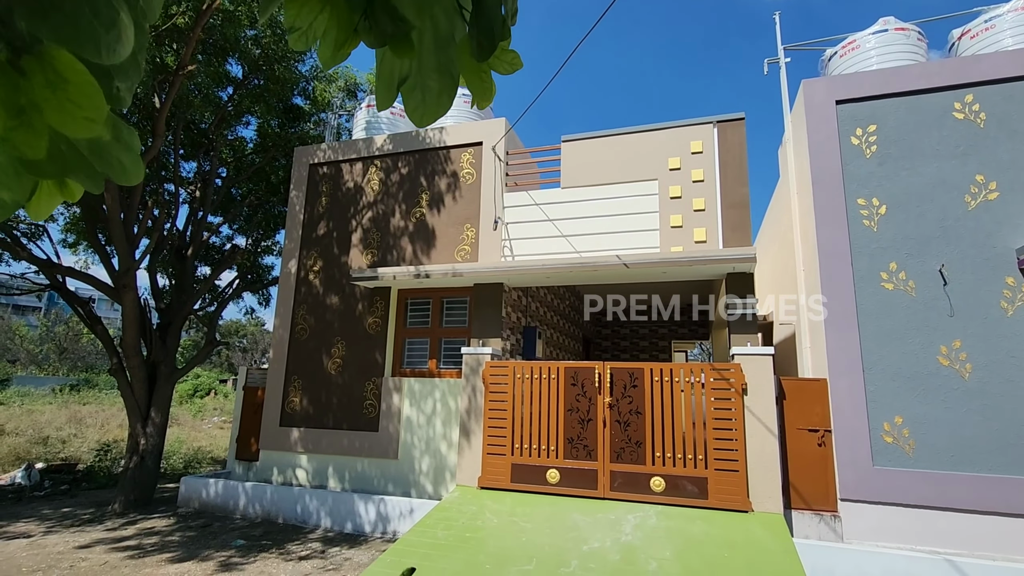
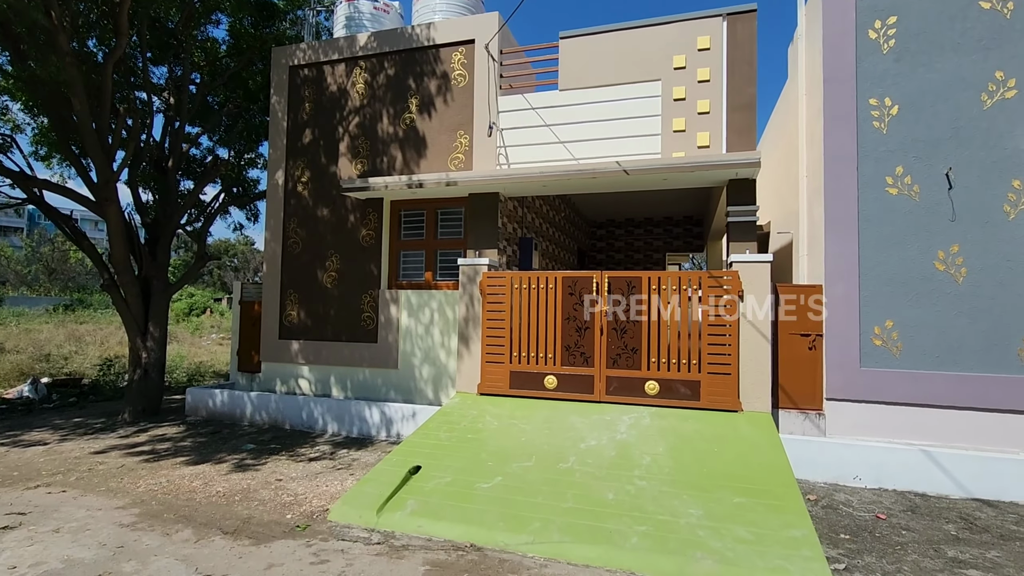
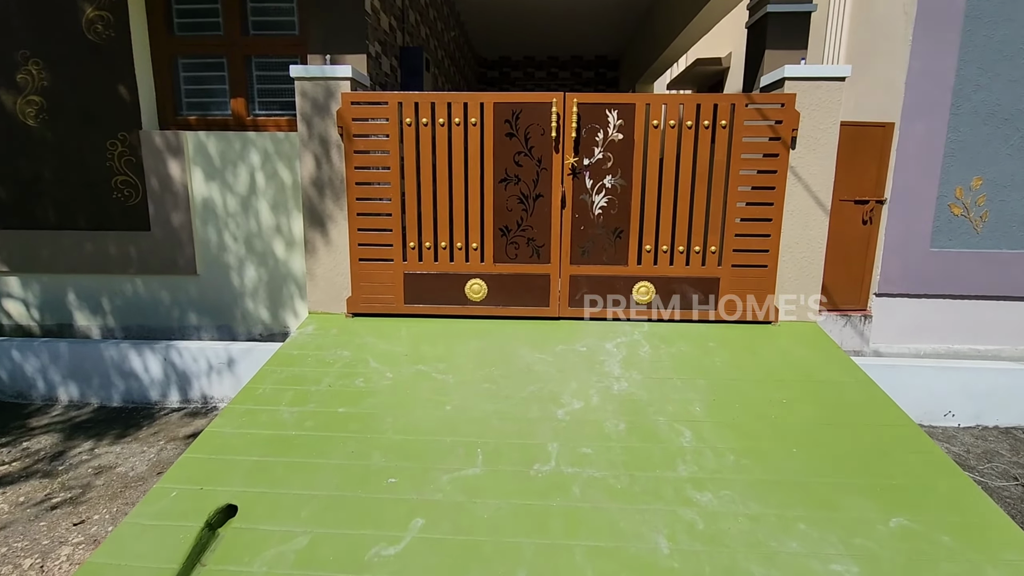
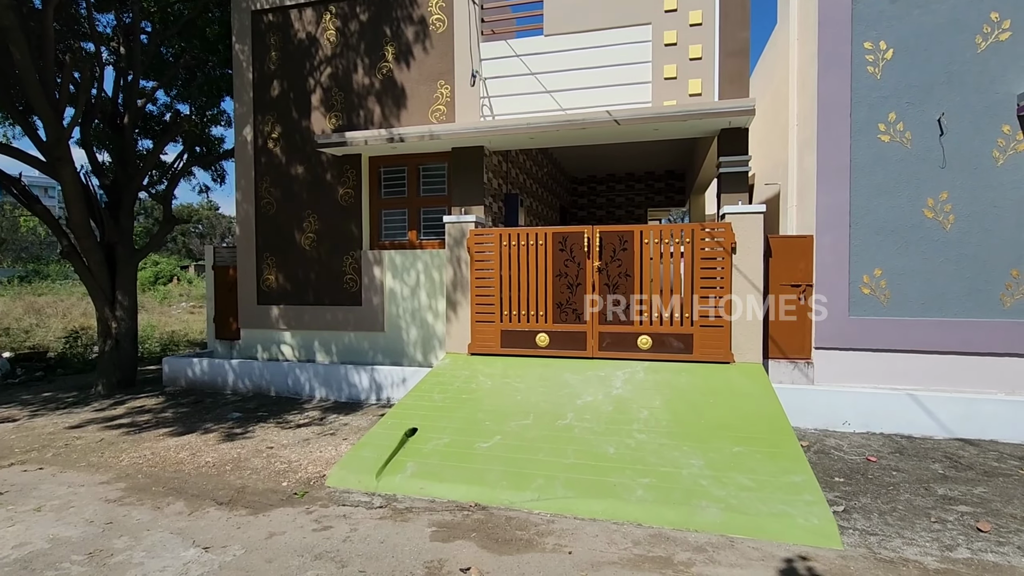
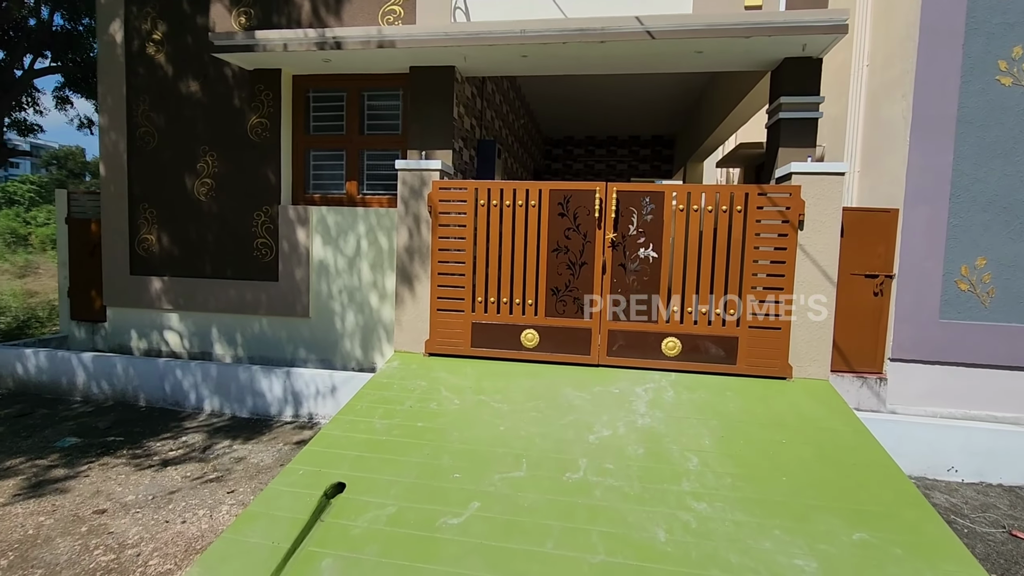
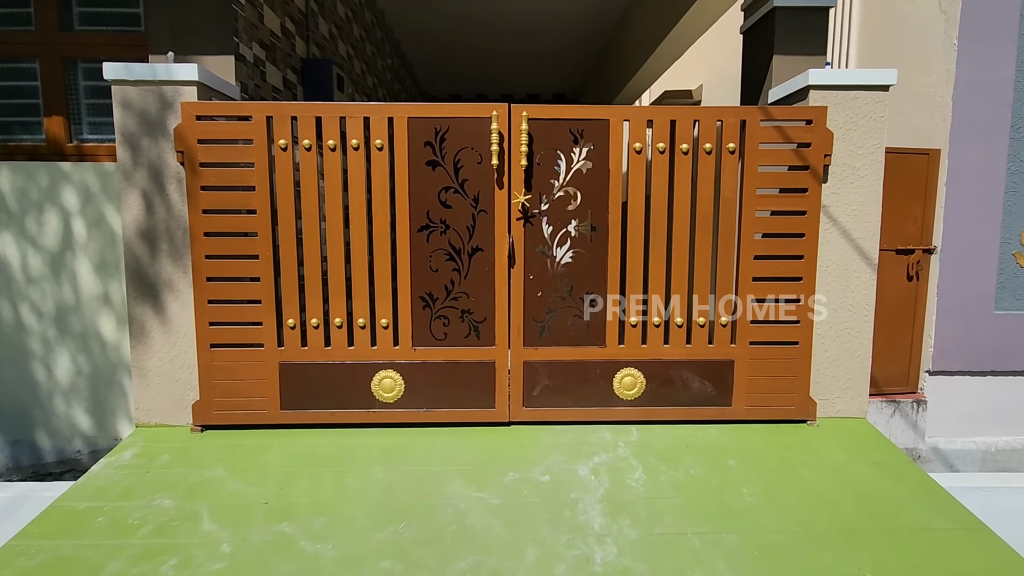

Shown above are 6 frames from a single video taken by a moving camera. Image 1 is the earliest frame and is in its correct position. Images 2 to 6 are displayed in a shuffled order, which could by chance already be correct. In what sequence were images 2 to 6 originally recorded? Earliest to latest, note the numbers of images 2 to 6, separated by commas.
2, 4, 5, 3, 6
